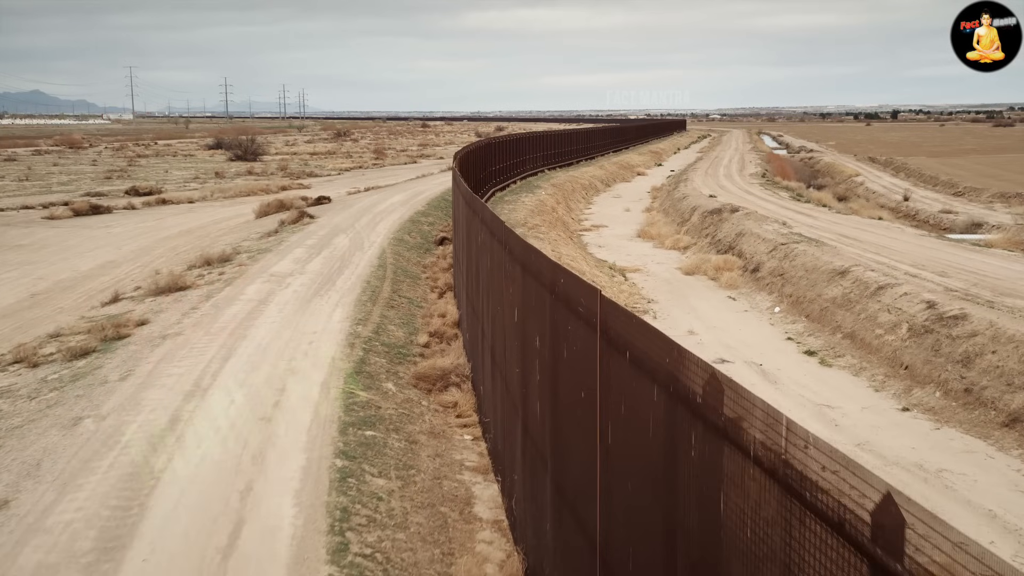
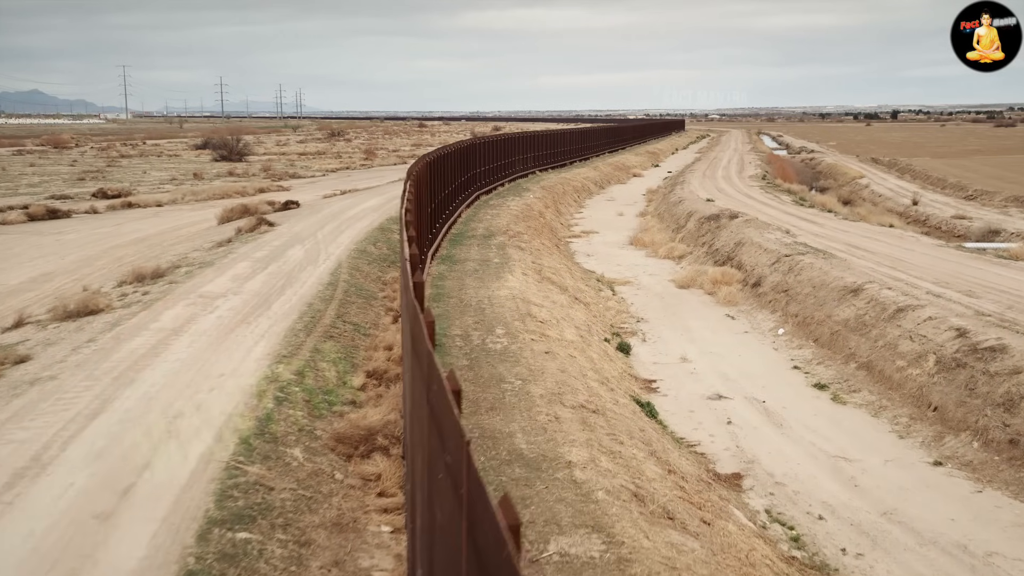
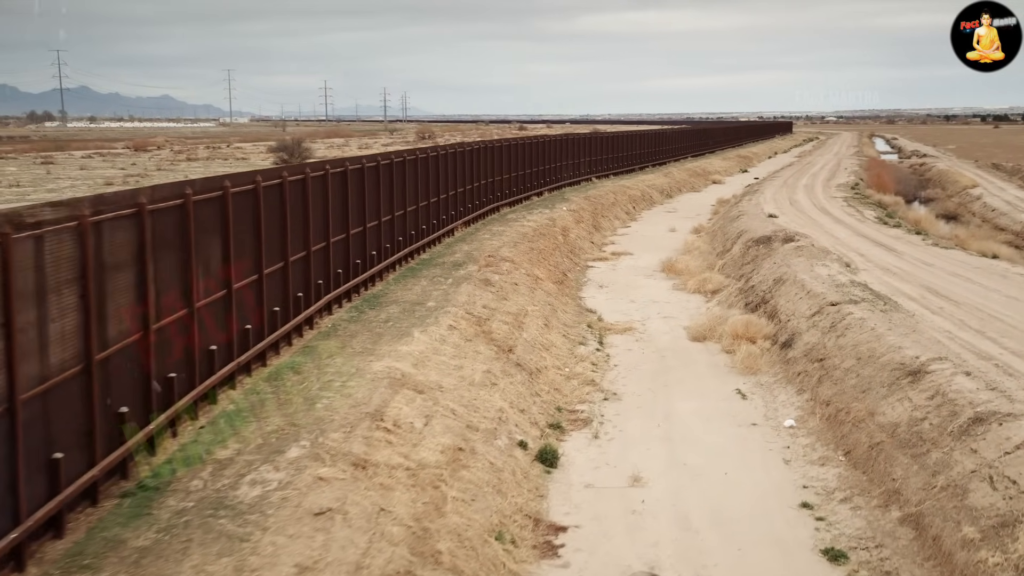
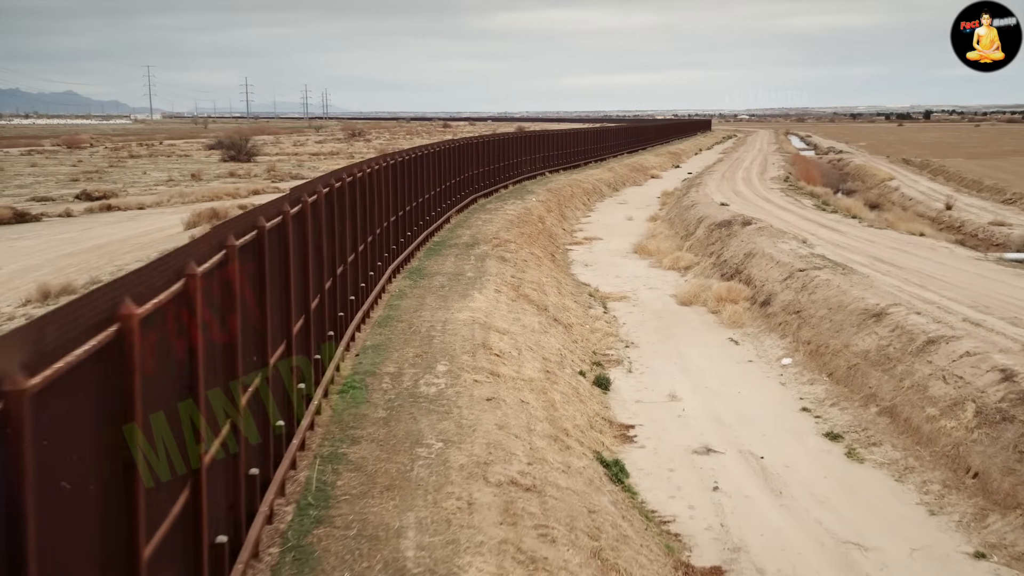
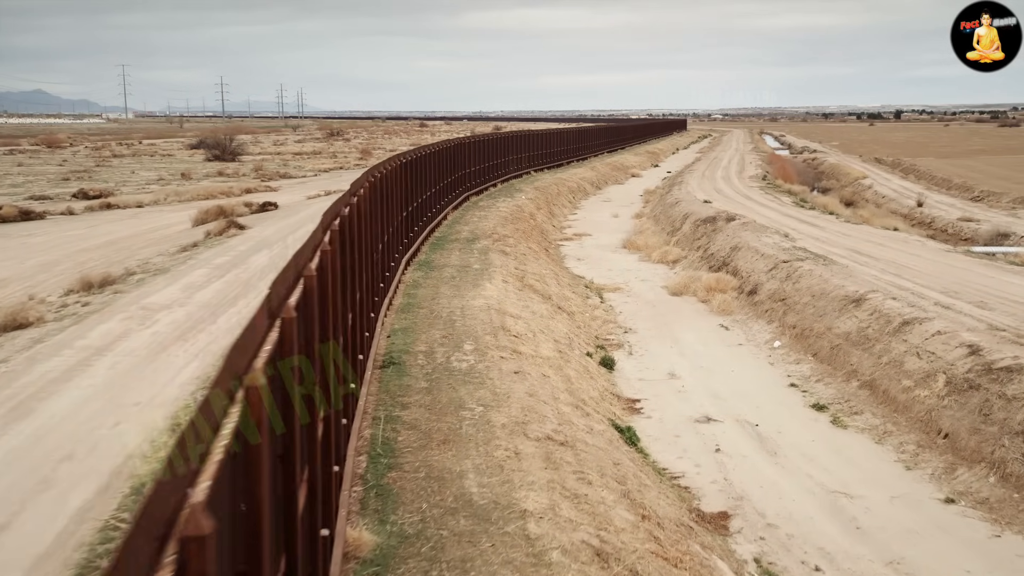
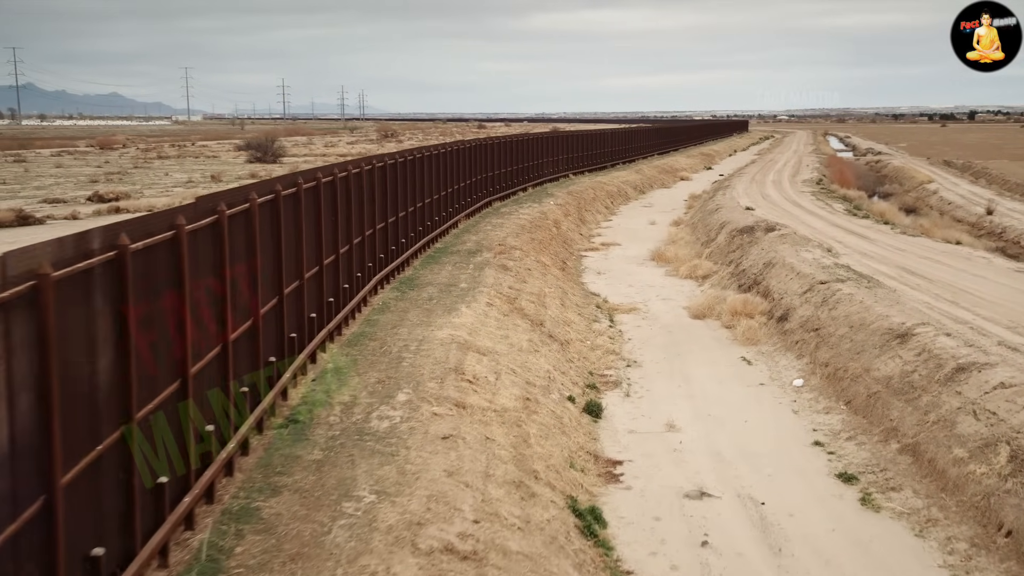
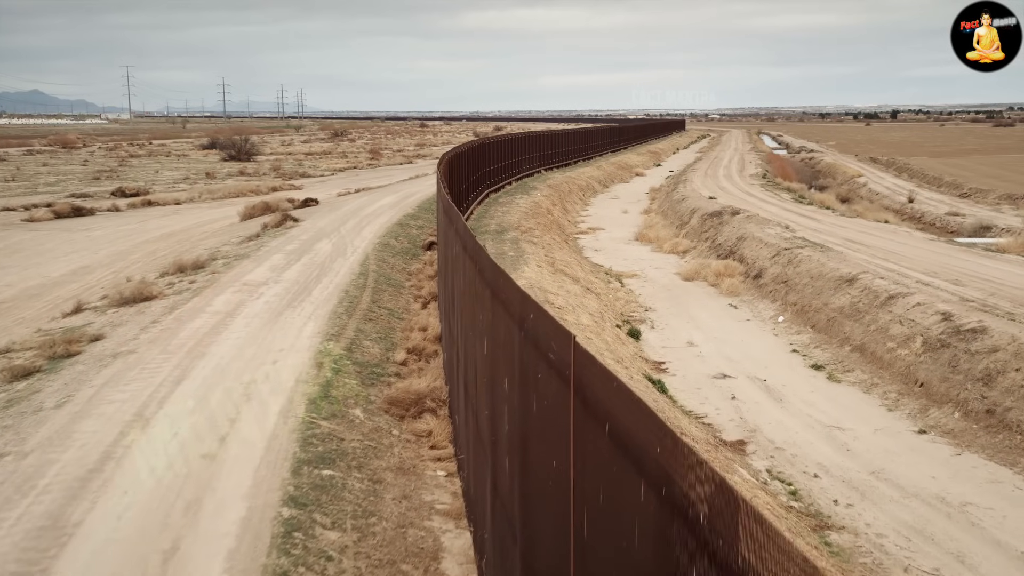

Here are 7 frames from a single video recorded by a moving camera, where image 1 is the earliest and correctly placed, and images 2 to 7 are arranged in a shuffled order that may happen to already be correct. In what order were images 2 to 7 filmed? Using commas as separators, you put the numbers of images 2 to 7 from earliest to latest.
7, 2, 5, 4, 6, 3
